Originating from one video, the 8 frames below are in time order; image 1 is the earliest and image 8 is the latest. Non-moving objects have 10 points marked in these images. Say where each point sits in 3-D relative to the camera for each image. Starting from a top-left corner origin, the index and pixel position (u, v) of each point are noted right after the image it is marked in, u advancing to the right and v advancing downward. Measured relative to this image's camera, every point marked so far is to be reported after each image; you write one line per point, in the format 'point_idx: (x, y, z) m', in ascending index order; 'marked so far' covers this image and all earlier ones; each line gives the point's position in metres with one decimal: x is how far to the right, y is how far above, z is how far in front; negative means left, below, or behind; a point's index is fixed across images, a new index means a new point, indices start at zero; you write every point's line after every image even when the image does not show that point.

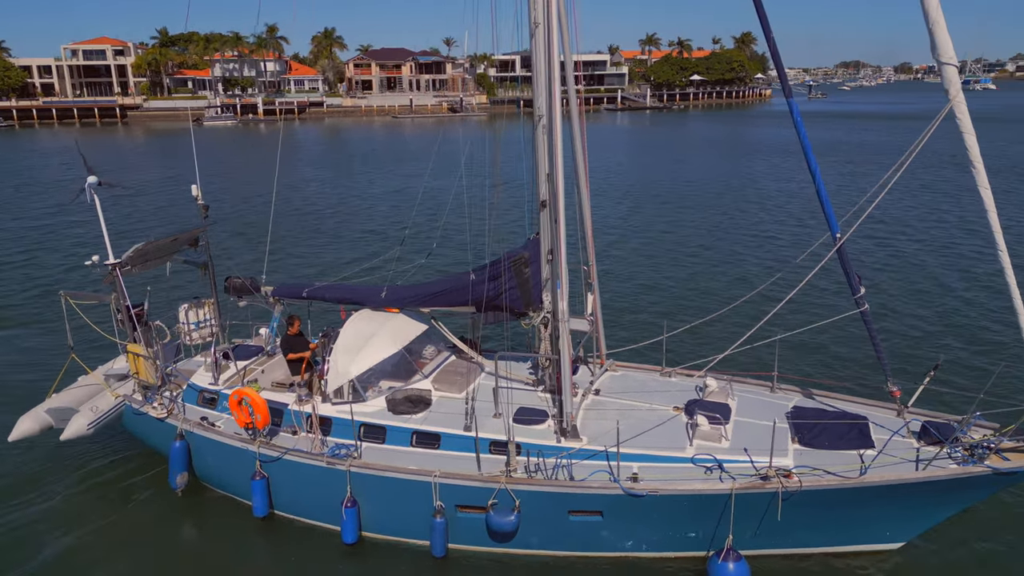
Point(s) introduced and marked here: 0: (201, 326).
0: (-5.9, -0.7, +13.4) m
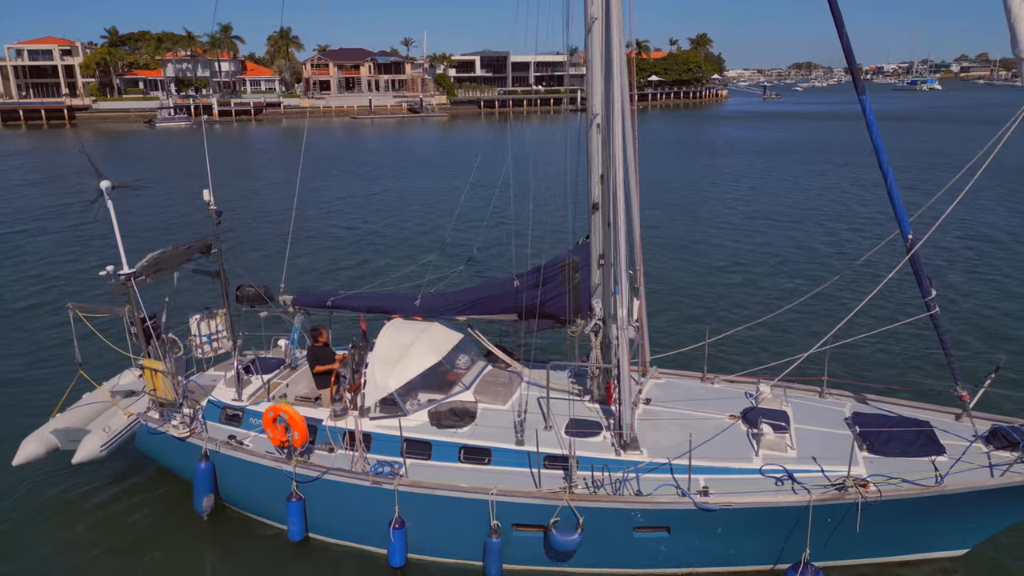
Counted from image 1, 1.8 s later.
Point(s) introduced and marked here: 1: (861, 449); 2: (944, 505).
0: (-5.4, -0.9, +12.7) m
1: (+4.4, -2.0, +8.9) m
2: (+4.9, -2.4, +8.1) m
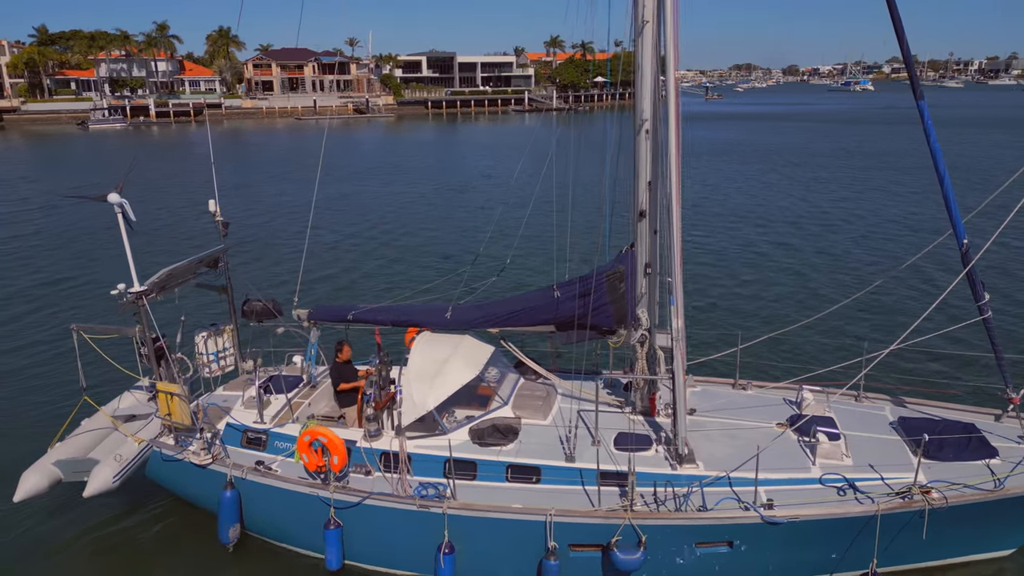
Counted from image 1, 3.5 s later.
0: (-5.0, -1.1, +12.0) m
1: (+5.0, -2.1, +8.8) m
2: (+5.6, -2.5, +8.1) m
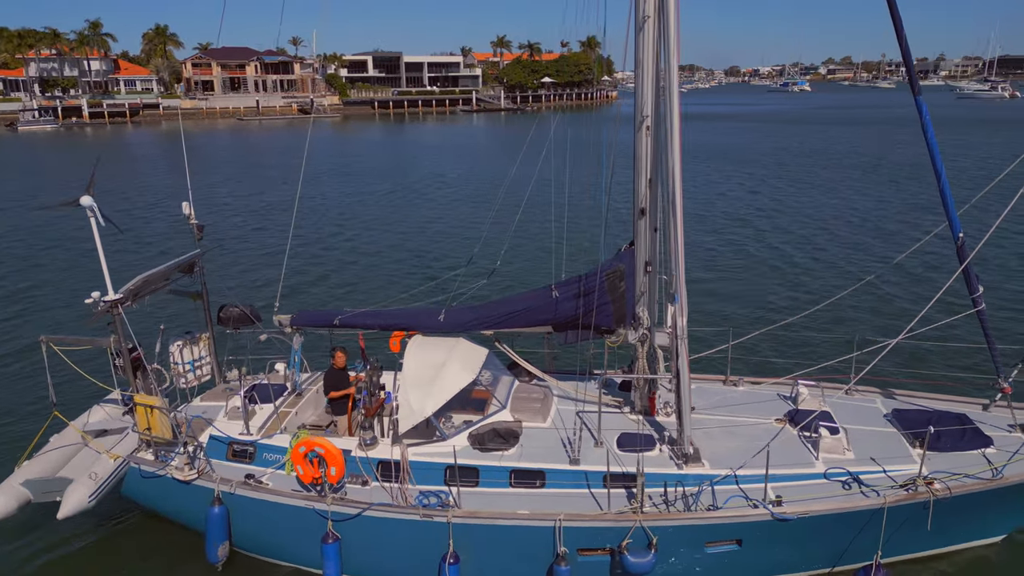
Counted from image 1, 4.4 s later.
0: (-5.1, -1.2, +11.5) m
1: (+5.1, -2.0, +9.0) m
2: (+5.7, -2.4, +8.2) m
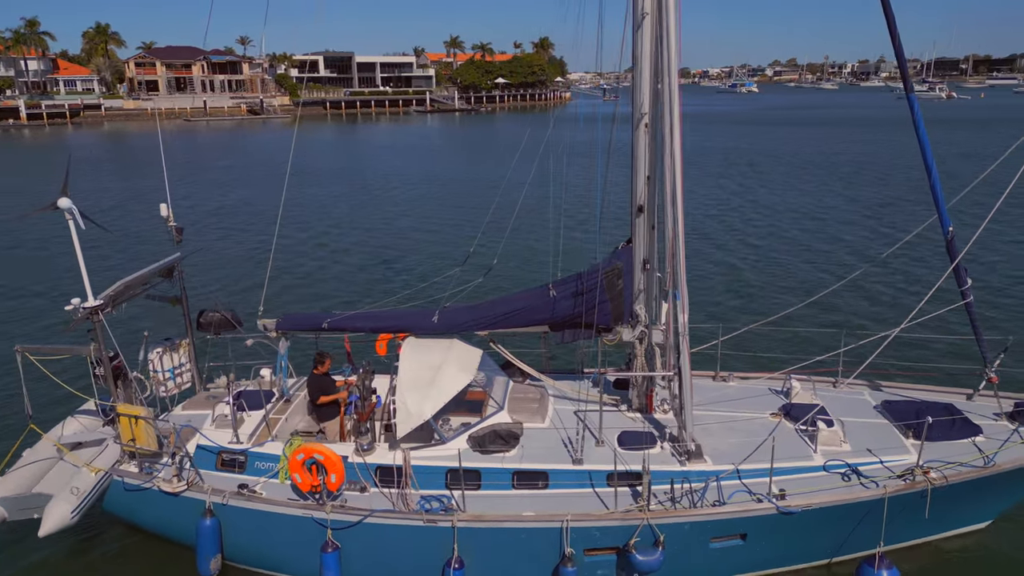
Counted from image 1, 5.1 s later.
0: (-5.2, -1.3, +11.1) m
1: (+5.1, -1.9, +9.1) m
2: (+5.8, -2.3, +8.5) m
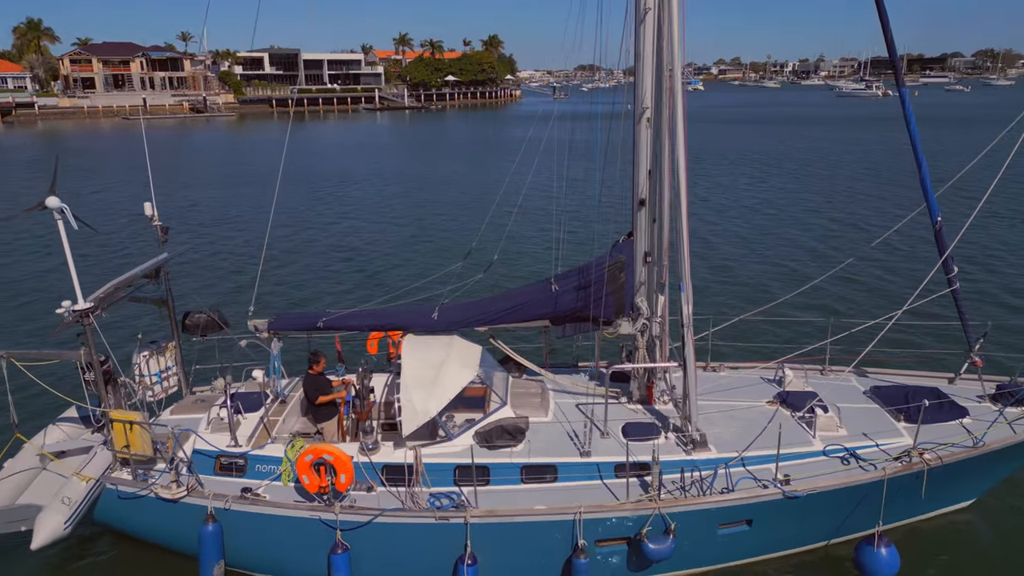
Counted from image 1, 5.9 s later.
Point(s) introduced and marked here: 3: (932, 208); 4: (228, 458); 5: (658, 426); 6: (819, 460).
0: (-5.3, -1.3, +10.8) m
1: (+5.1, -1.8, +9.5) m
2: (+5.9, -2.1, +8.8) m
3: (+5.4, +1.0, +9.1) m
4: (-3.6, -2.2, +9.1) m
5: (+1.9, -1.8, +9.3) m
6: (+3.8, -2.1, +8.8) m
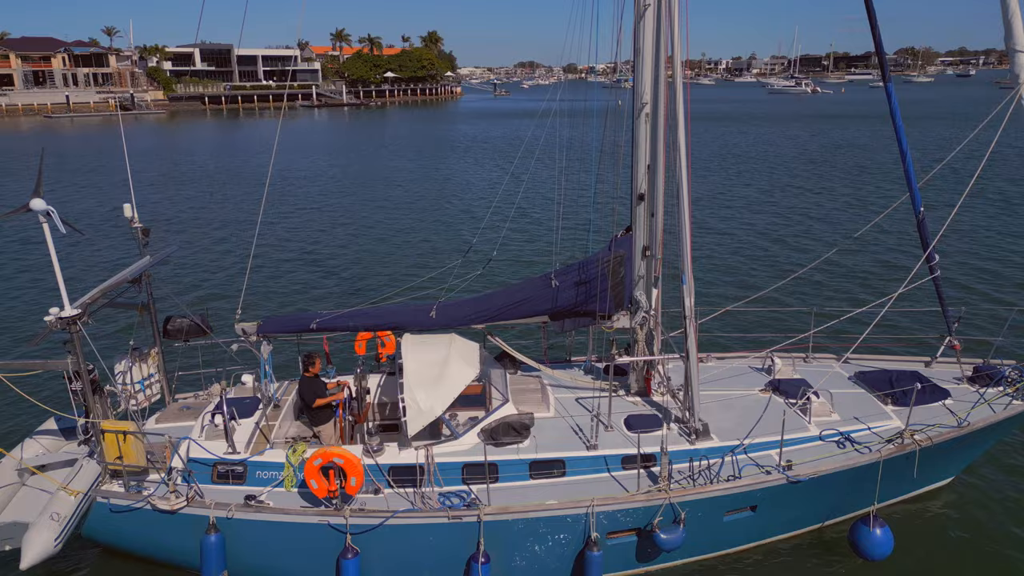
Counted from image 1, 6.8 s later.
0: (-5.3, -1.4, +10.4) m
1: (+5.2, -1.6, +9.8) m
2: (+6.0, -2.0, +9.3) m
3: (+5.4, +1.2, +9.5) m
4: (-3.6, -2.2, +8.9) m
5: (+2.0, -1.7, +9.4) m
6: (+3.9, -2.0, +9.1) m
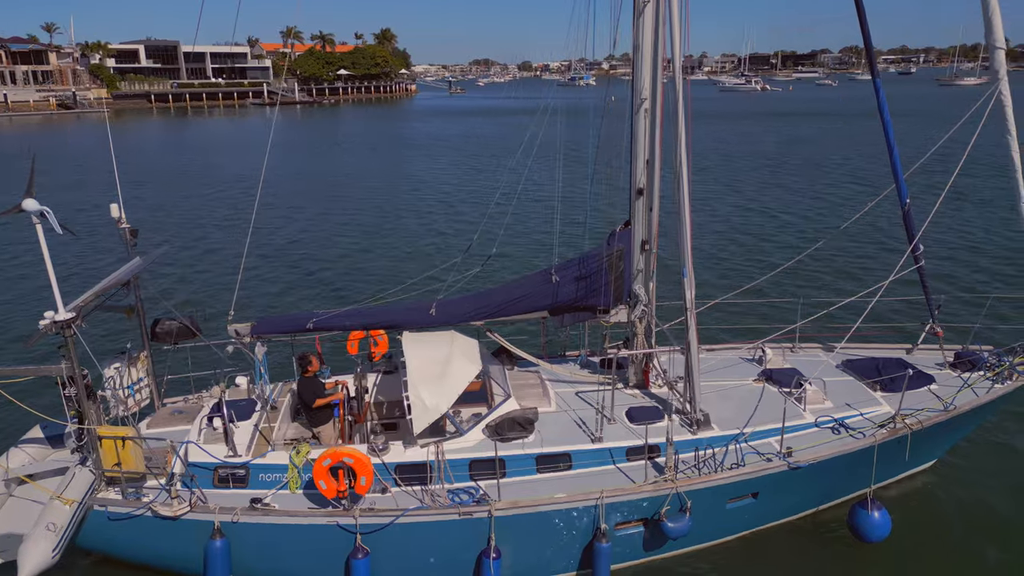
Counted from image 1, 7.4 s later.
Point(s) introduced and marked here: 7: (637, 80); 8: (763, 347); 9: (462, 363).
0: (-5.3, -1.4, +10.1) m
1: (+5.2, -1.5, +10.1) m
2: (+6.0, -1.8, +9.6) m
3: (+5.3, +1.3, +9.8) m
4: (-3.5, -2.2, +8.7) m
5: (+2.0, -1.6, +9.6) m
6: (+3.9, -1.9, +9.3) m
7: (+1.5, +2.6, +8.9) m
8: (+4.2, -1.0, +11.6) m
9: (-0.6, -1.0, +9.2) m
